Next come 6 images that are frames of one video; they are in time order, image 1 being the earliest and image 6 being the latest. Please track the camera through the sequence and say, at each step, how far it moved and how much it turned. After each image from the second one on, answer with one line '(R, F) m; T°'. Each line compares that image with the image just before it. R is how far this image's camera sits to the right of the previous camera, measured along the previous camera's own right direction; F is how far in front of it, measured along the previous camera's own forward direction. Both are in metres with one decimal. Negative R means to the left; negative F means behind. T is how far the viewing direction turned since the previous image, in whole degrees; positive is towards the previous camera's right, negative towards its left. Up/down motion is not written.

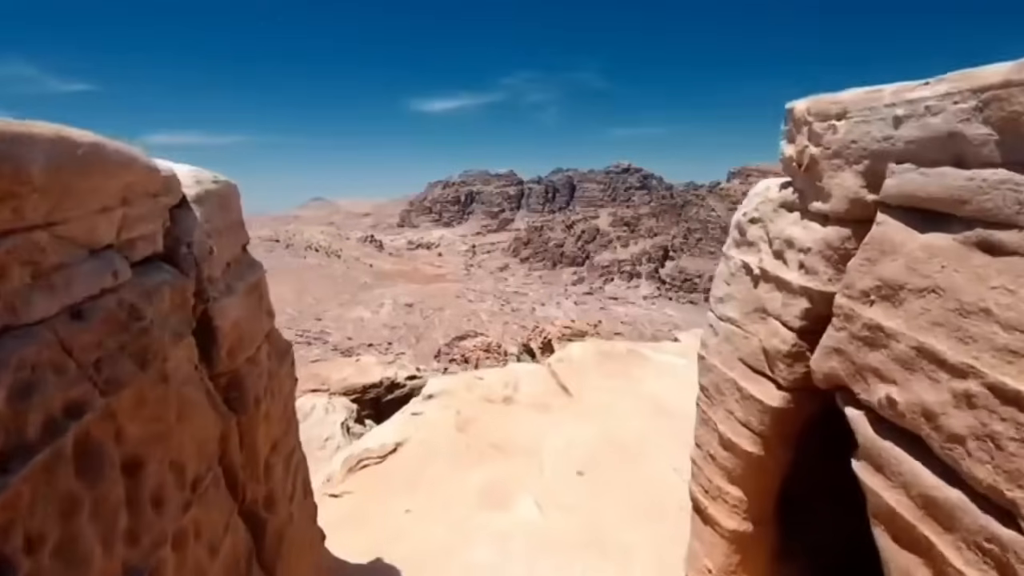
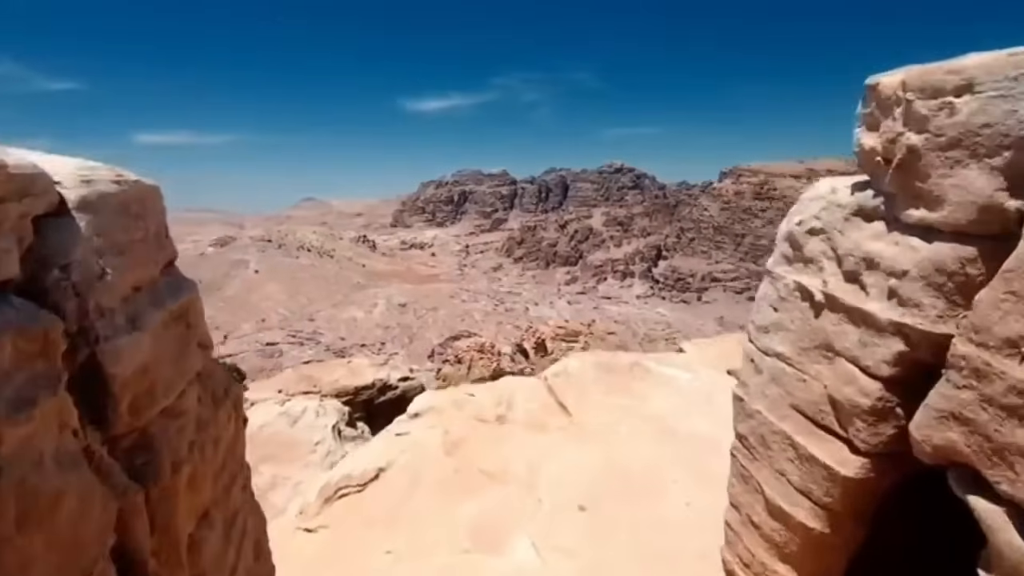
(0.0, +0.6) m; +1°
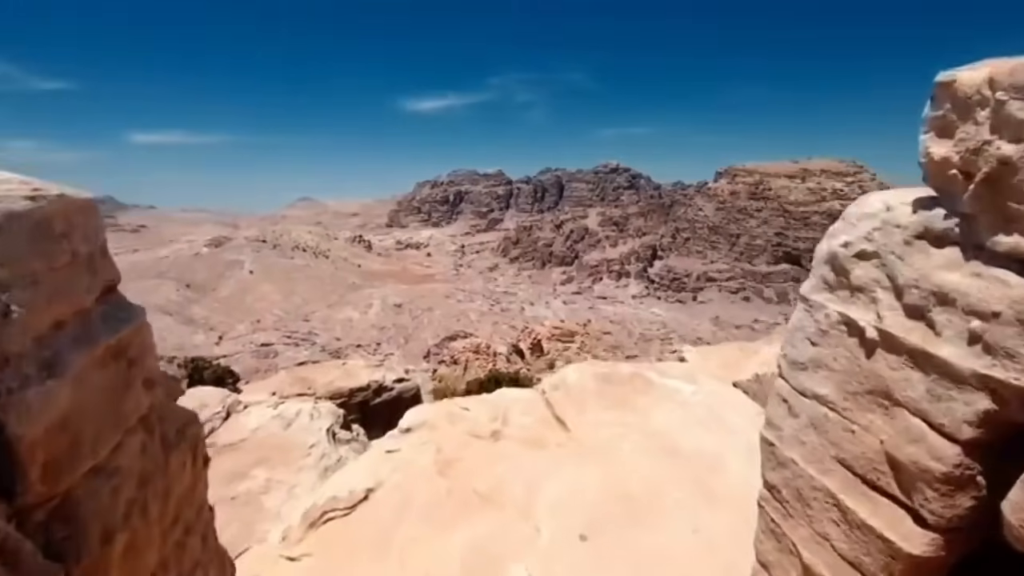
(0.0, +0.3) m; 0°
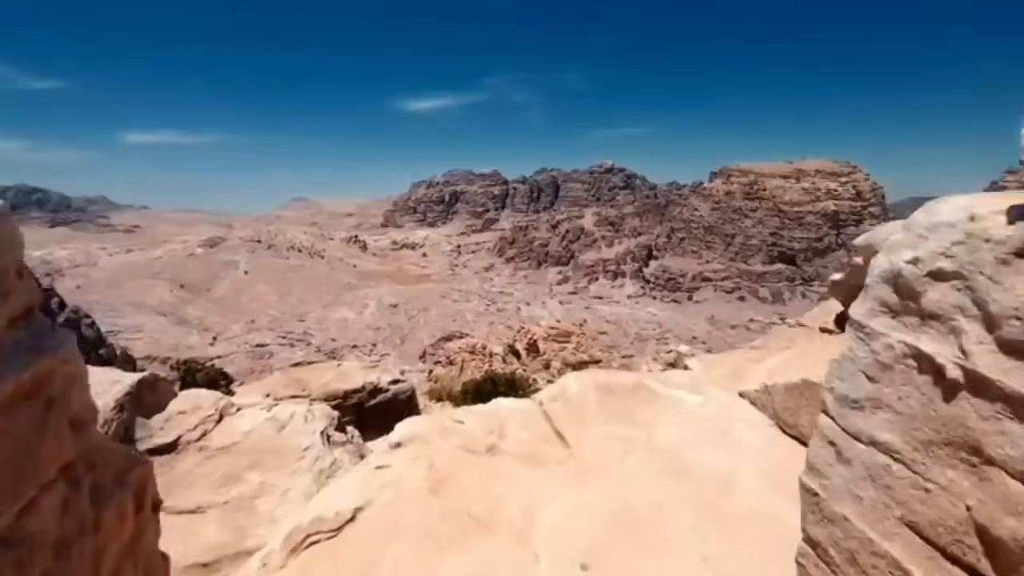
(0.0, +0.3) m; 0°
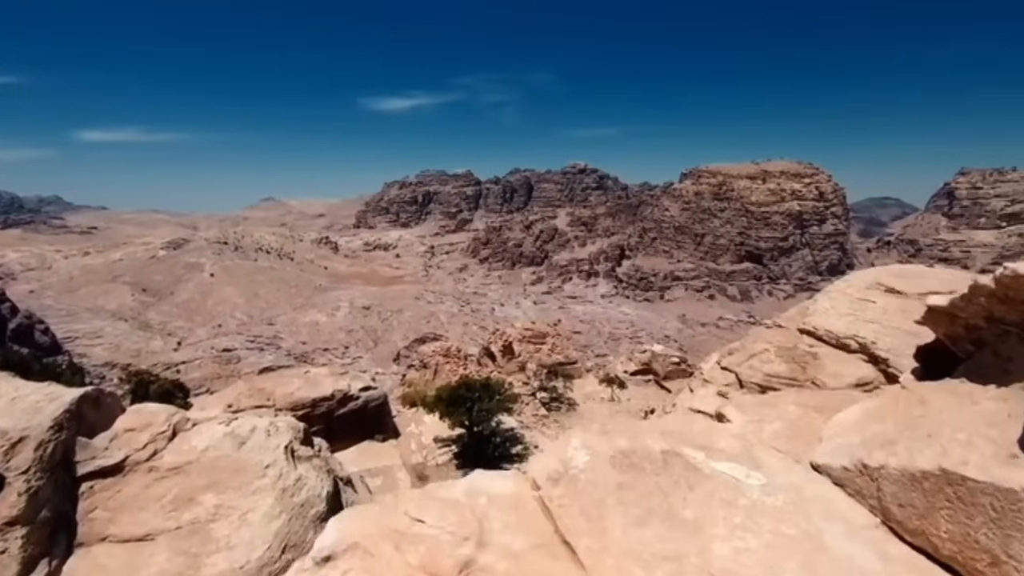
(-0.1, +1.9) m; +2°
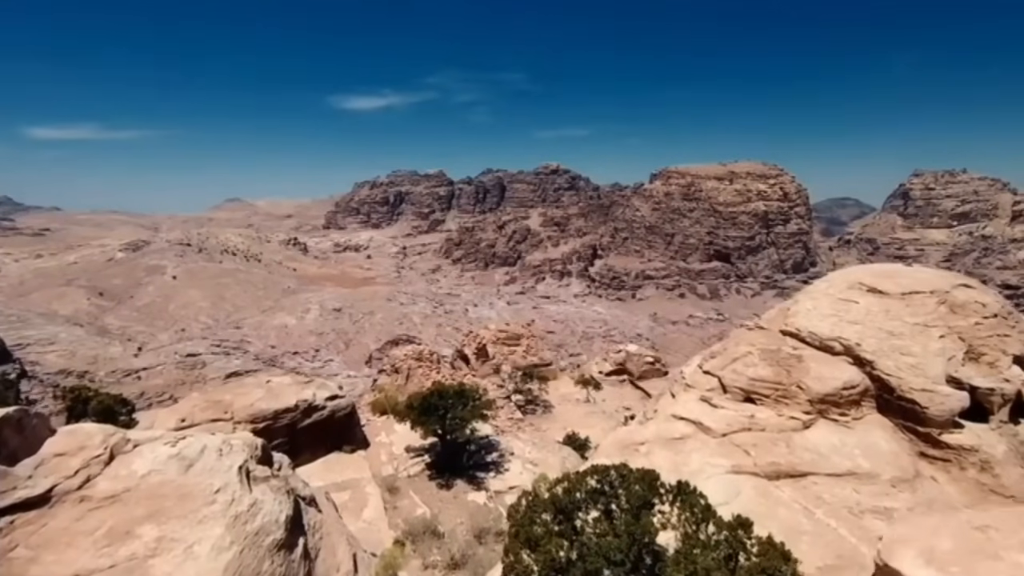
(-0.1, +2.8) m; +2°
